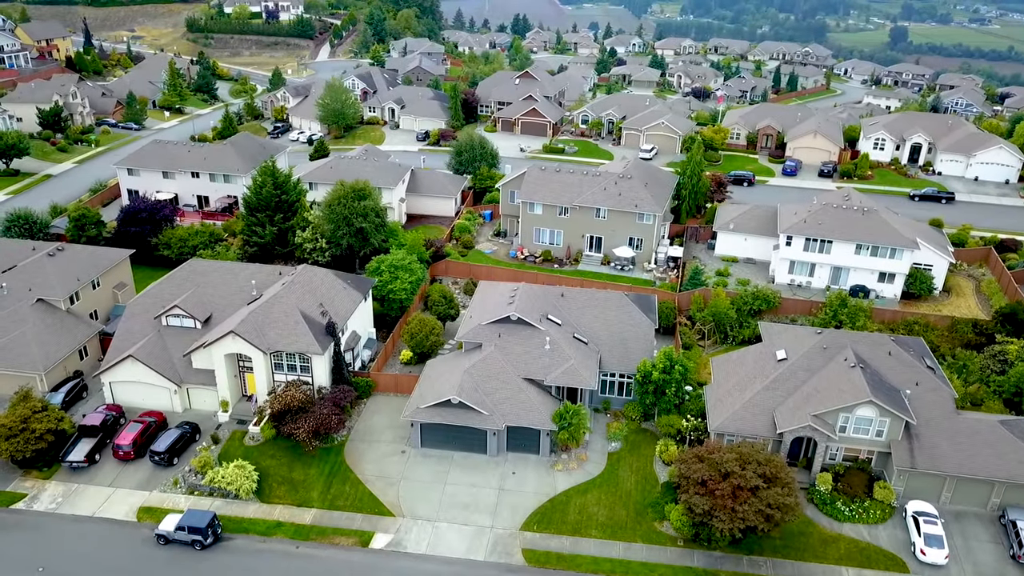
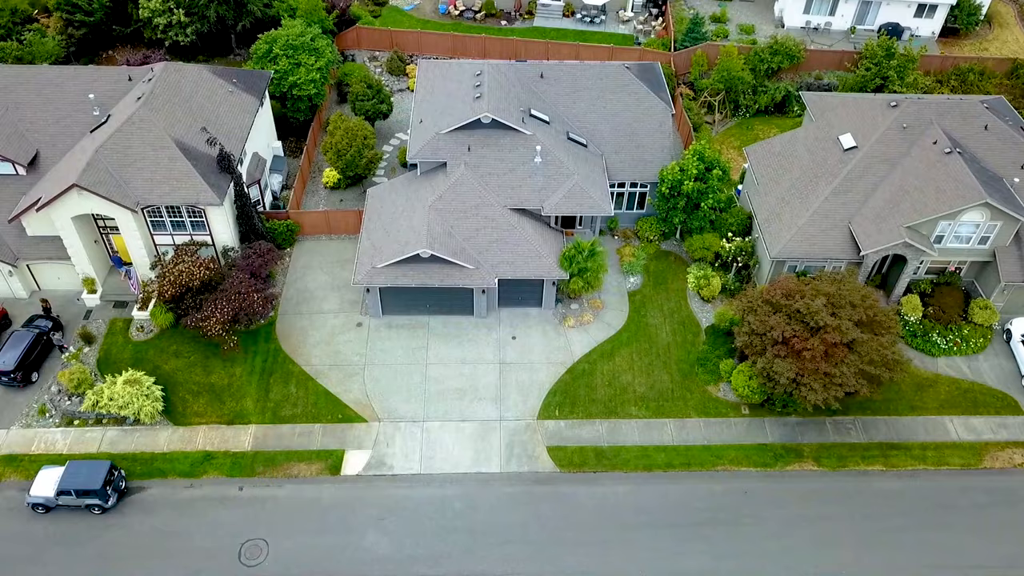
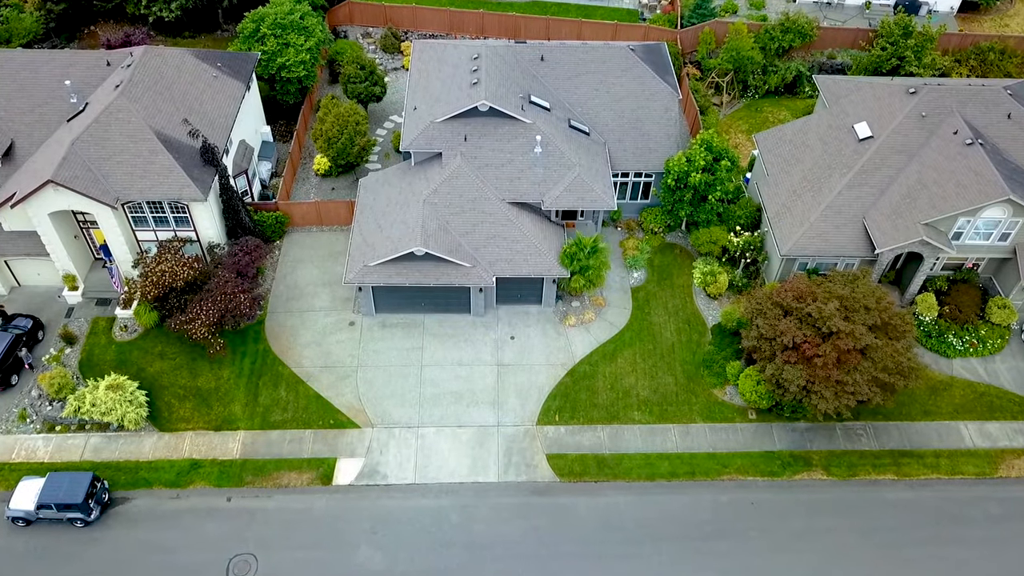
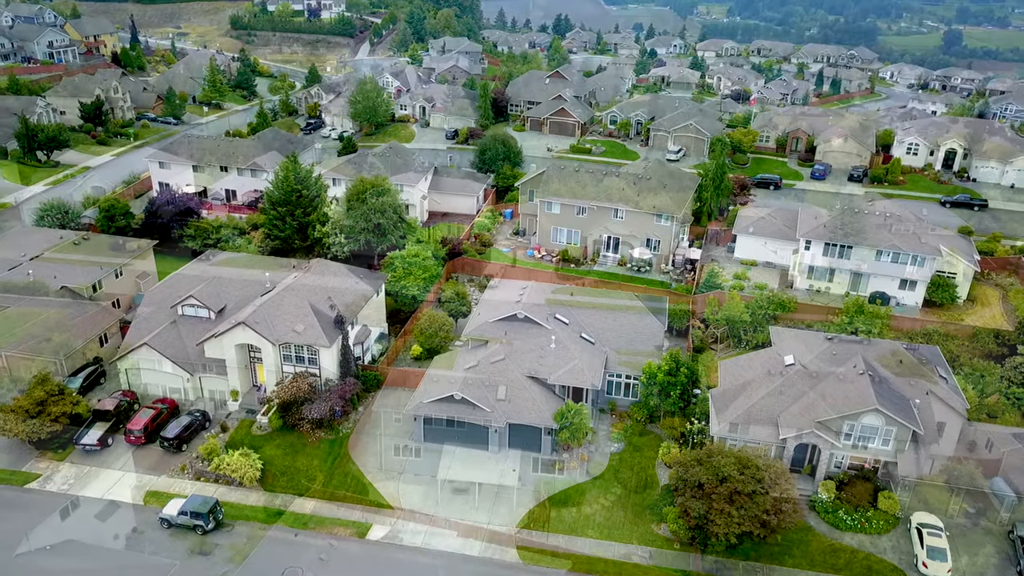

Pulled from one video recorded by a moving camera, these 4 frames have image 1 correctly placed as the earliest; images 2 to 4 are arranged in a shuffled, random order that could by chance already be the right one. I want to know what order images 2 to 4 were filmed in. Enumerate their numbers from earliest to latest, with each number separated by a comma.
4, 2, 3
